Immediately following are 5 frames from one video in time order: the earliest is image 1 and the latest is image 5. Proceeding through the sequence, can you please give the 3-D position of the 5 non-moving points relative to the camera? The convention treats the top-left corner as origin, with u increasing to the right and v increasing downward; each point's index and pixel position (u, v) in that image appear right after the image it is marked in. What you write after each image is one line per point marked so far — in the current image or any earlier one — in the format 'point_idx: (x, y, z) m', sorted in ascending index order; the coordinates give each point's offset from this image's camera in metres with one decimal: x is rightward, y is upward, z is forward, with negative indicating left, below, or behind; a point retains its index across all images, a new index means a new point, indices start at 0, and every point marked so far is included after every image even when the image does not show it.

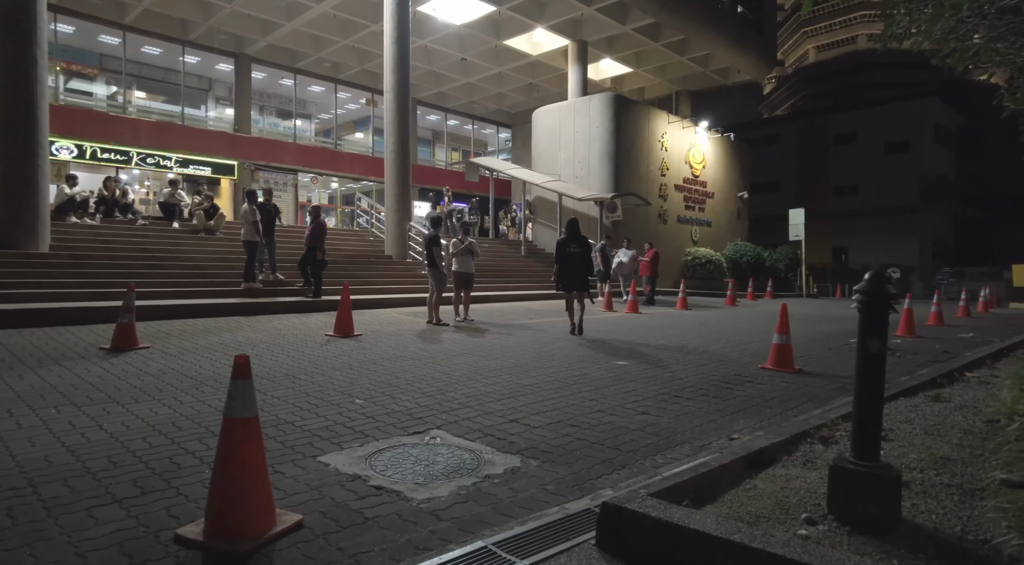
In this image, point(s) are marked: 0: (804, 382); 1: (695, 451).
0: (+3.1, -1.0, +7.0) m
1: (+1.2, -1.1, +4.3) m
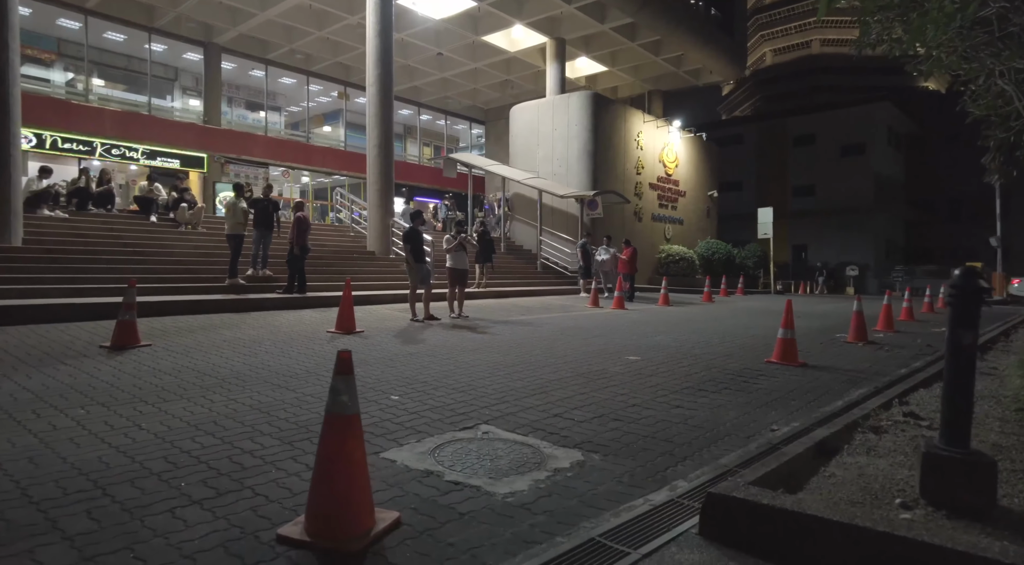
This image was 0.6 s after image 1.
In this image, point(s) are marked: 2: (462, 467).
0: (+3.3, -1.0, +7.2) m
1: (+1.5, -1.1, +4.4) m
2: (-0.3, -1.1, +3.8) m
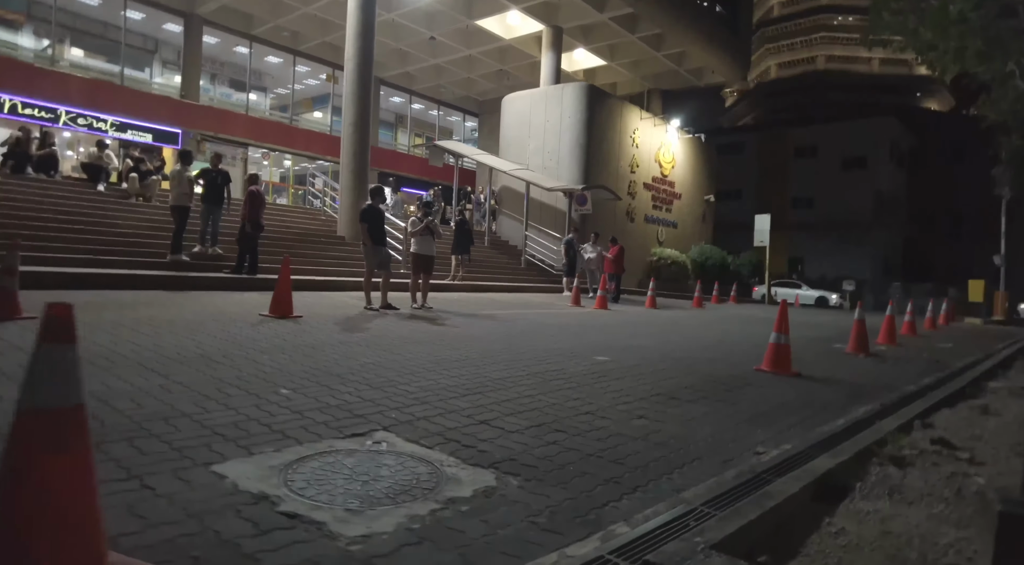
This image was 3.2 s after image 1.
0: (+2.8, -1.0, +6.1) m
1: (+1.0, -0.9, +3.3) m
2: (-0.8, -0.8, +2.7) m
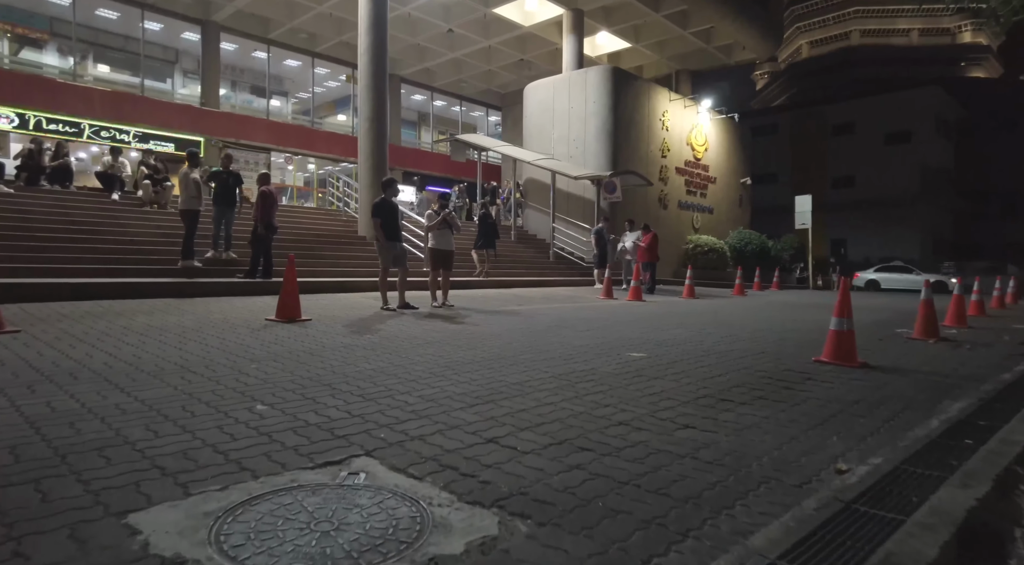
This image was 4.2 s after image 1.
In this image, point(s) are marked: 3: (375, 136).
0: (+3.0, -0.8, +5.2) m
1: (+1.1, -0.8, +2.5) m
2: (-0.8, -0.8, +2.0) m
3: (-3.4, +3.6, +16.1) m
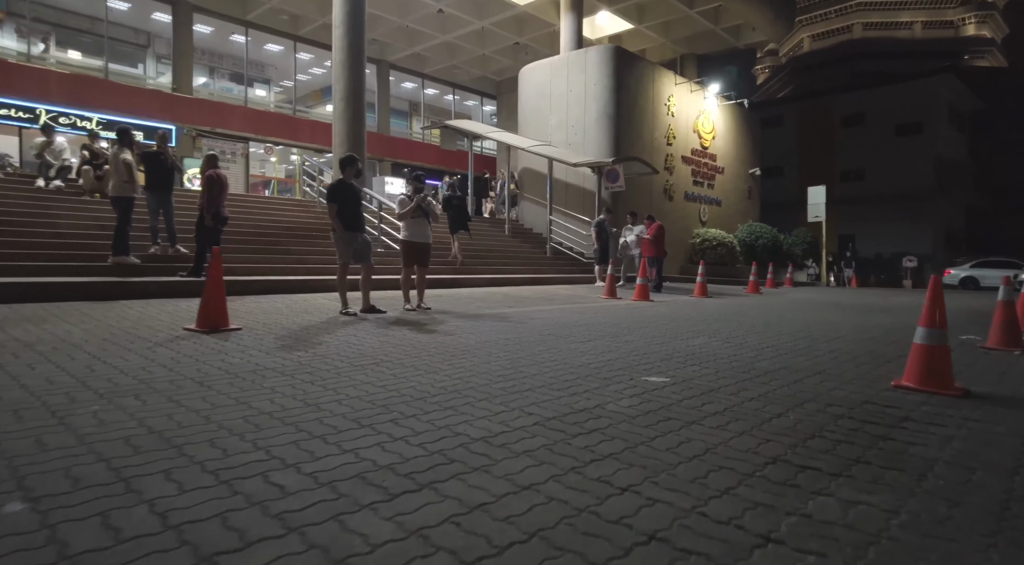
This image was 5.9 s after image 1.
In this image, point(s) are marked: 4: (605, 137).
0: (+2.8, -0.8, +3.7) m
1: (+0.9, -0.8, +0.9) m
2: (-1.0, -0.8, +0.4) m
3: (-3.6, +3.6, +14.5) m
4: (+2.6, +4.1, +18.5) m
